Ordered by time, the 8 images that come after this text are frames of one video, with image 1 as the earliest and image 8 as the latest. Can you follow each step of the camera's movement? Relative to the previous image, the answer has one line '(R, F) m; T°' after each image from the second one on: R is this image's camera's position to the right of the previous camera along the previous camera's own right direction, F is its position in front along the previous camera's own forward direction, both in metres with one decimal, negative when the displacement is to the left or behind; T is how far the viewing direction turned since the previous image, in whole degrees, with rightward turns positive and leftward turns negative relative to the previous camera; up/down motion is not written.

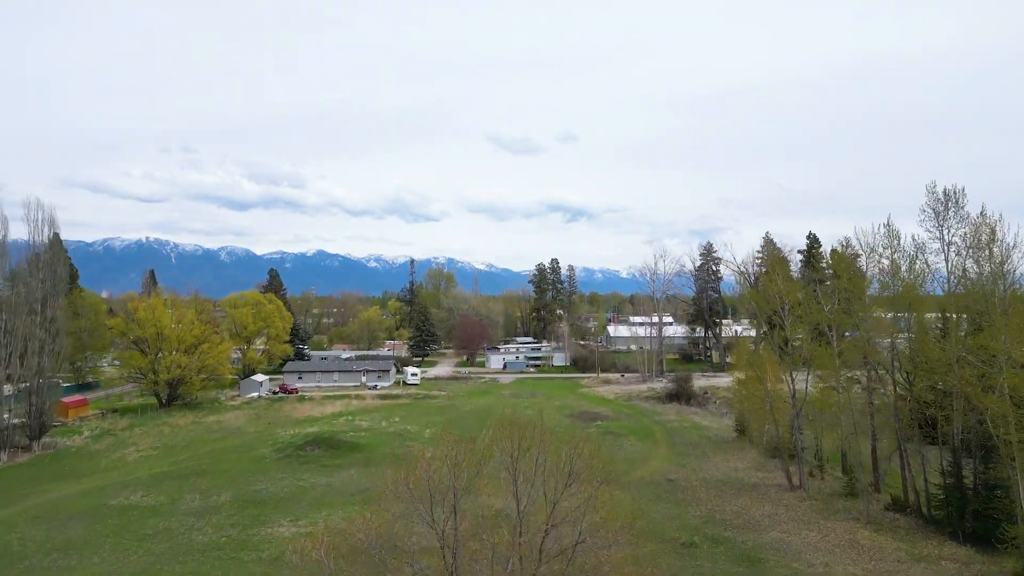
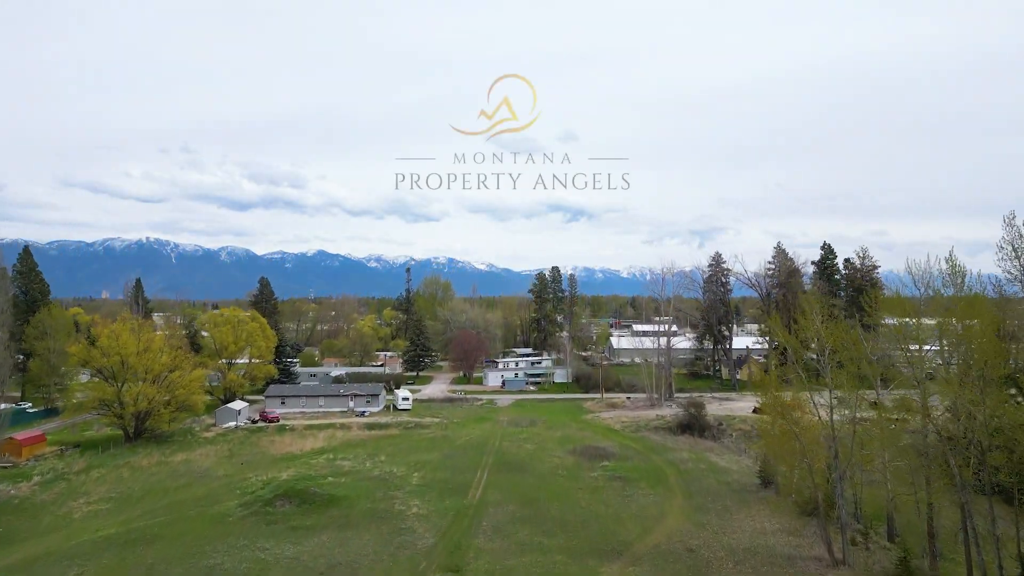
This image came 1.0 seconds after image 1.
(+0.1, +2.8) m; 0°
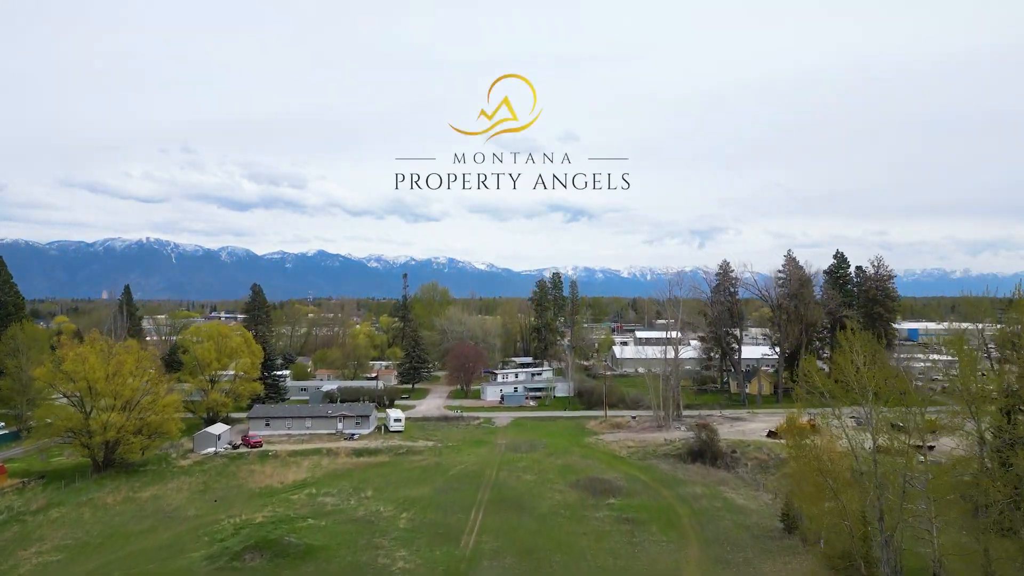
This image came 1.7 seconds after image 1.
(+0.1, +2.2) m; 0°
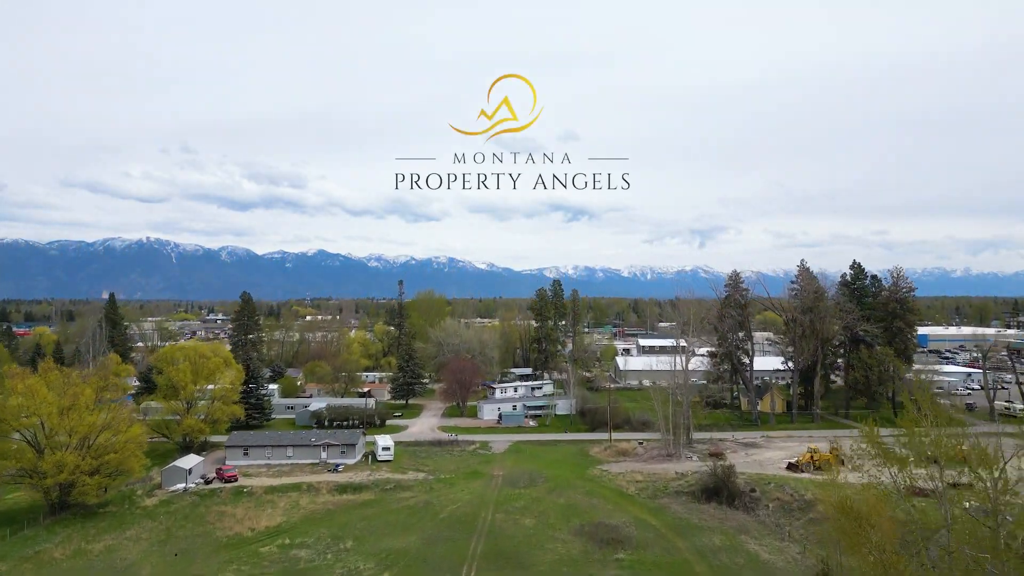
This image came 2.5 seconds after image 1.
(+0.1, +2.8) m; 0°
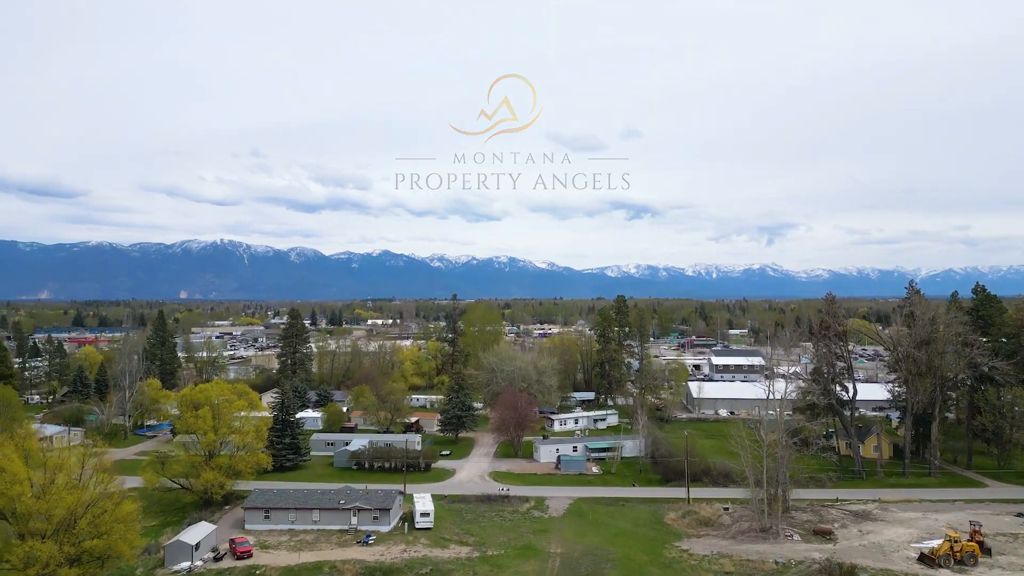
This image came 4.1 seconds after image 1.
(+0.1, +5.3) m; -5°
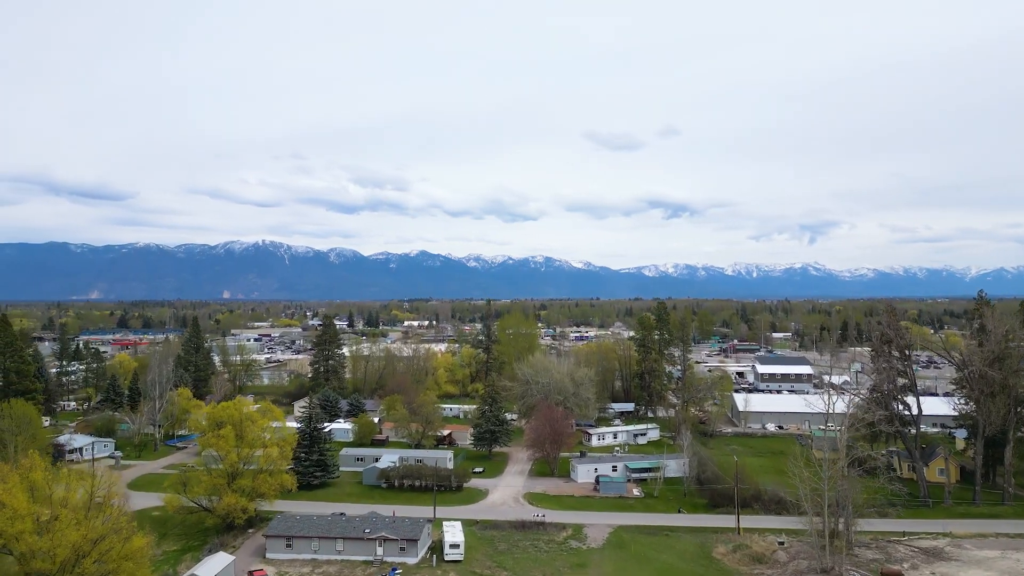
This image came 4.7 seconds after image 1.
(0.0, +2.0) m; -3°
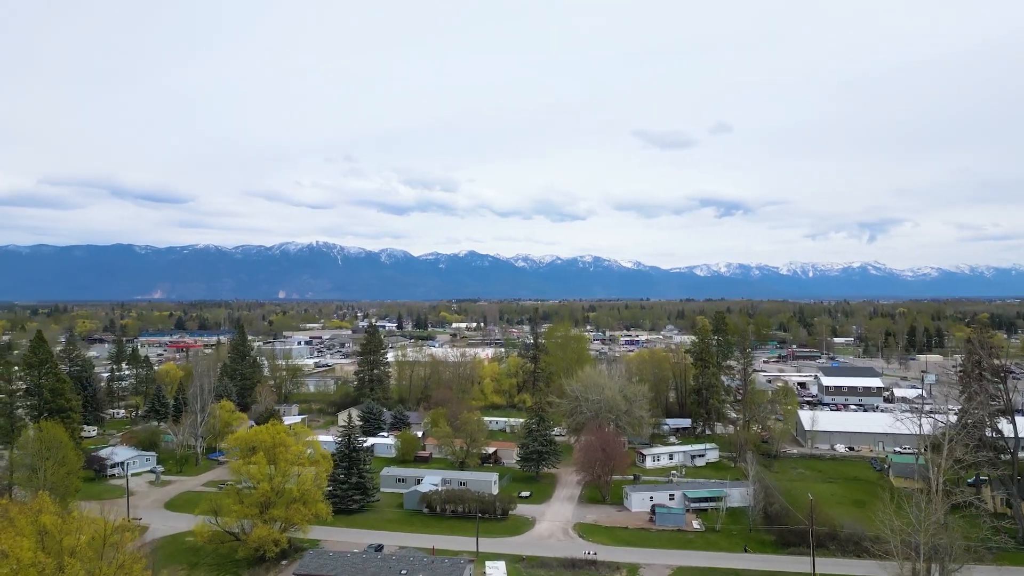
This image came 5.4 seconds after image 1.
(0.0, +2.5) m; -4°
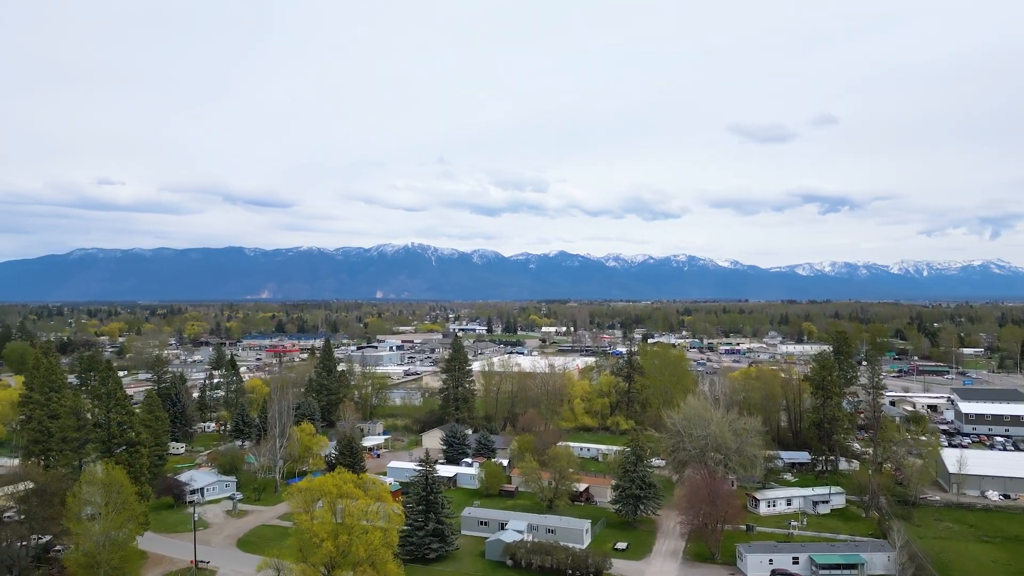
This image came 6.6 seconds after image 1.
(-0.2, +4.2) m; -7°
